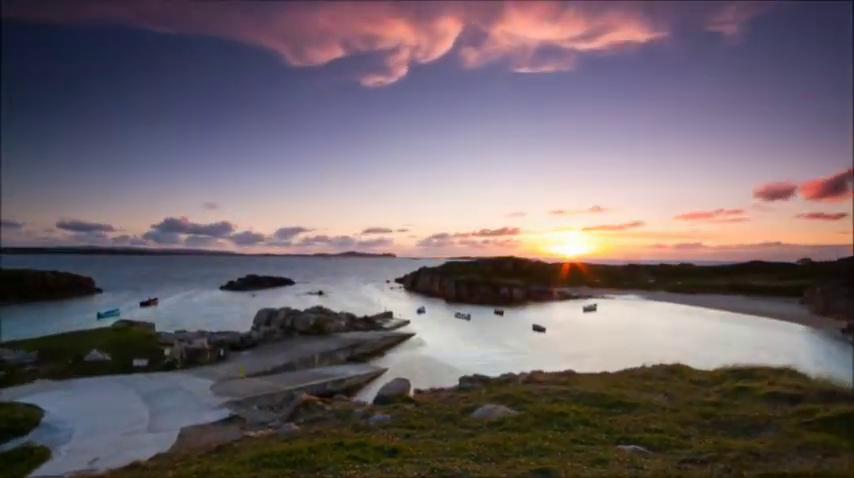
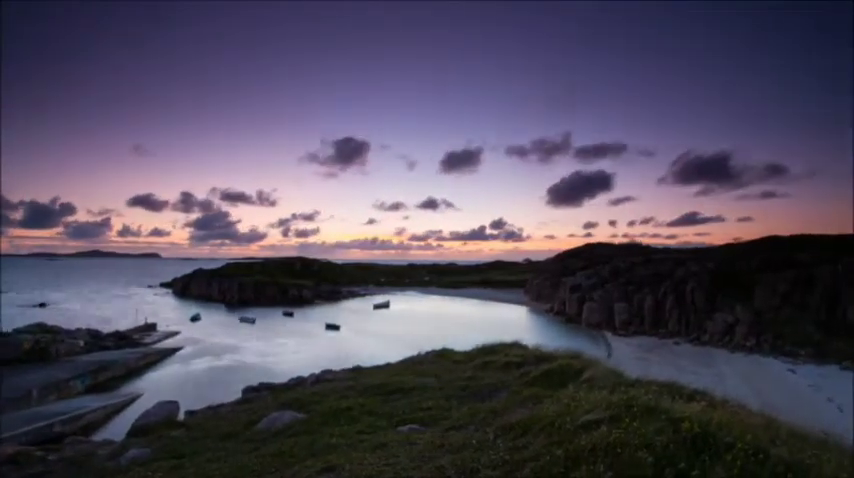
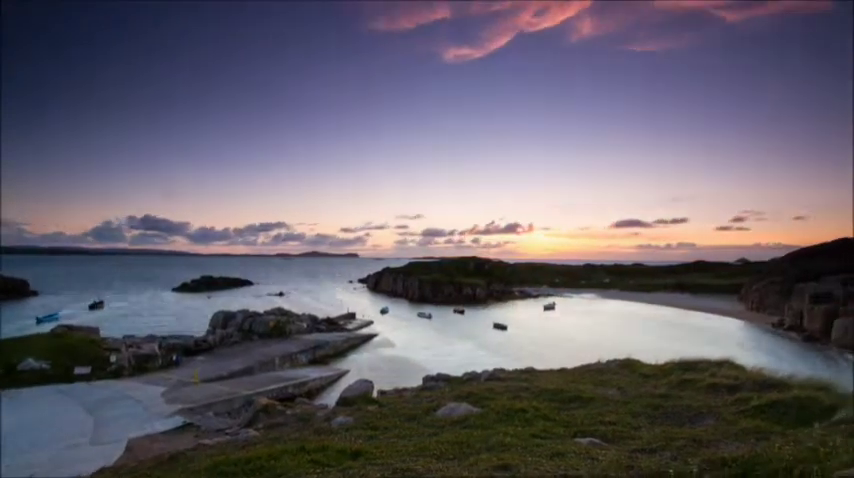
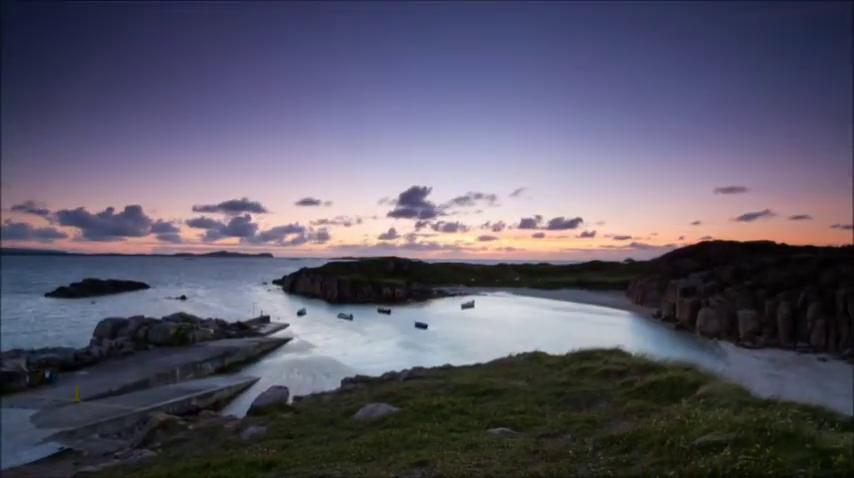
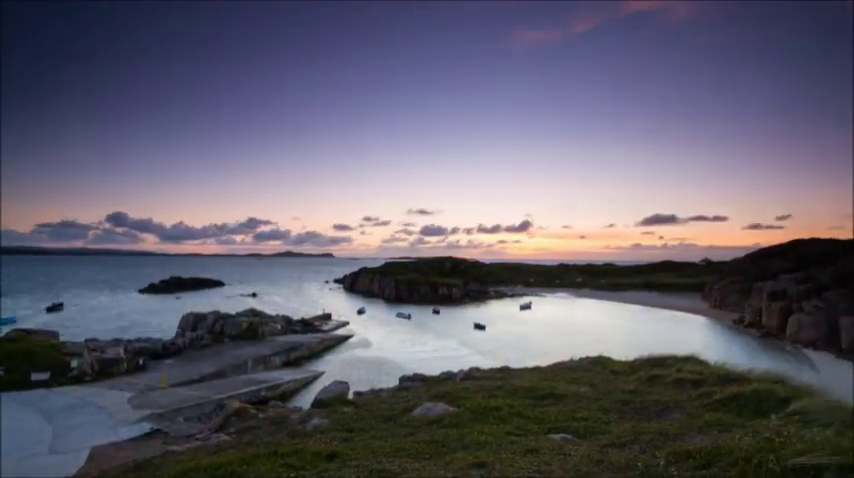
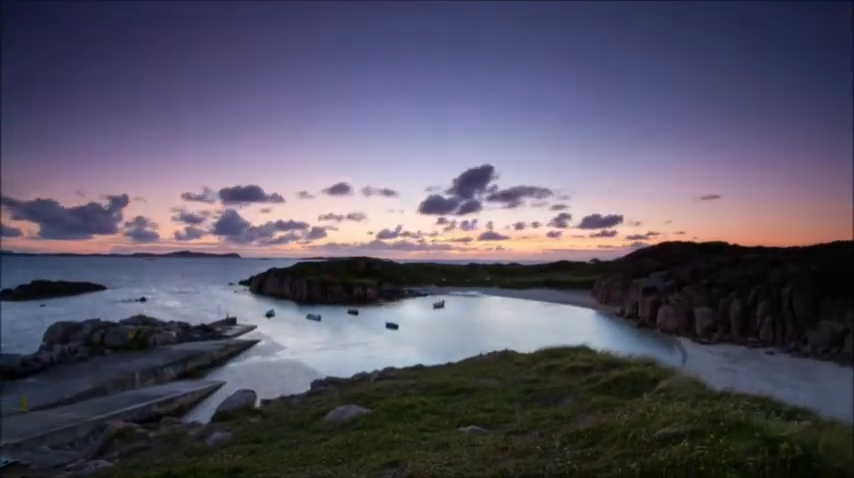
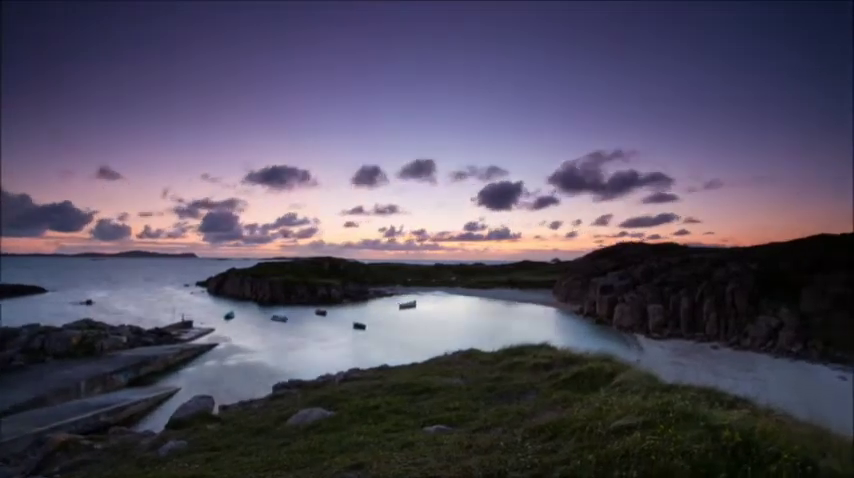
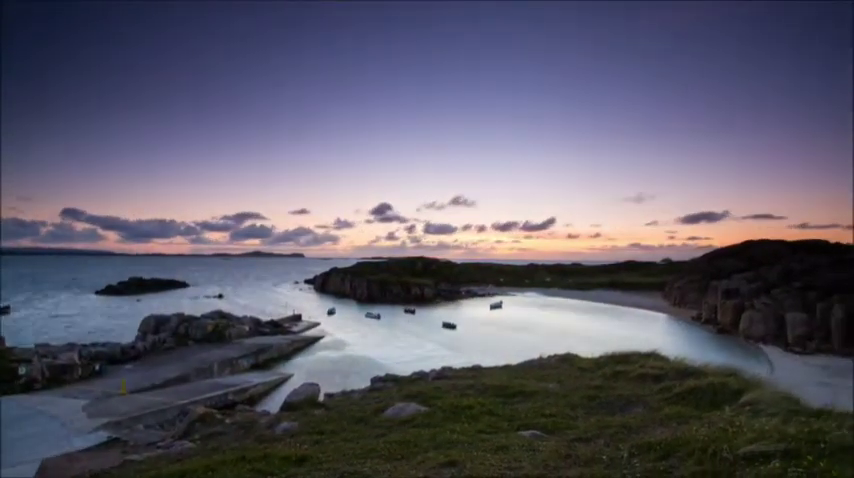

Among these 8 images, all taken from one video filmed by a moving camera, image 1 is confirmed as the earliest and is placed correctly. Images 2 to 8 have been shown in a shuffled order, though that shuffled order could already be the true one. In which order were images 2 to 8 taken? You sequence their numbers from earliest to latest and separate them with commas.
3, 5, 8, 4, 6, 7, 2
